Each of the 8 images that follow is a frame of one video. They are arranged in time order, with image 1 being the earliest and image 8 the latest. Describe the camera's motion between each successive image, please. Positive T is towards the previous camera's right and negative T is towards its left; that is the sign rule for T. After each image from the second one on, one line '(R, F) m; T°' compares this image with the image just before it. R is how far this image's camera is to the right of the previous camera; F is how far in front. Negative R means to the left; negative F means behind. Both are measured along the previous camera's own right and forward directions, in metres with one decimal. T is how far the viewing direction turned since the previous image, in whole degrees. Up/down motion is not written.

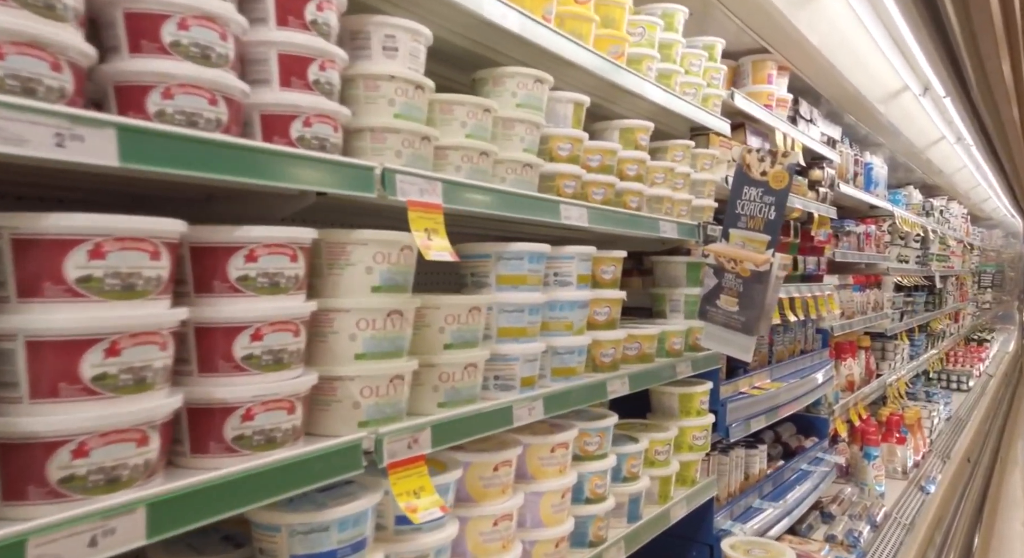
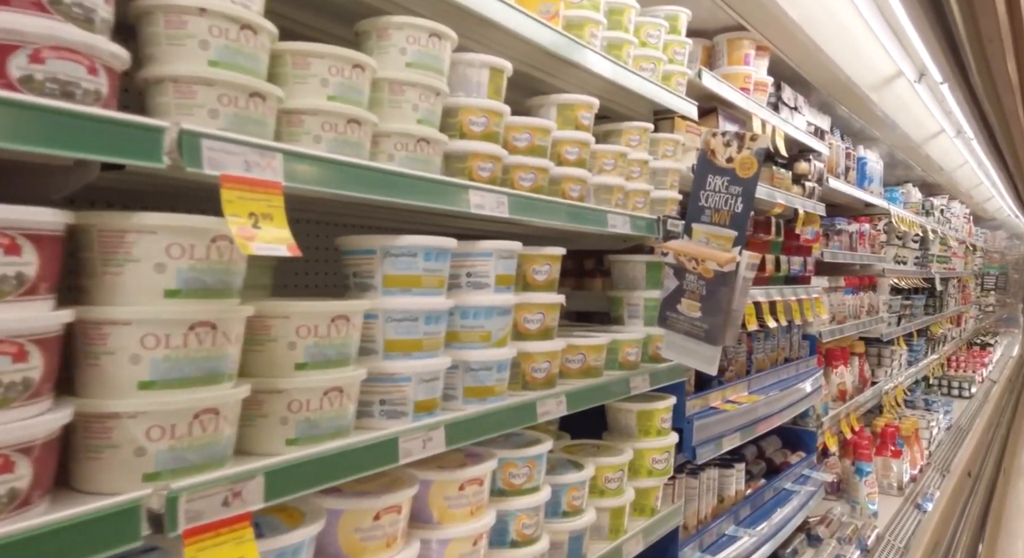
(+0.1, +0.2) m; 0°
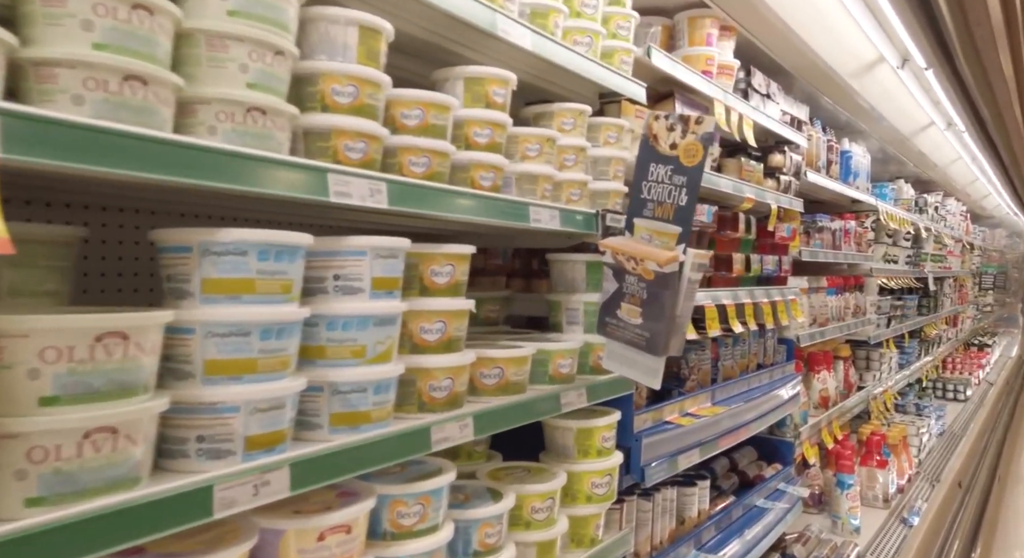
(+0.2, +0.2) m; 0°
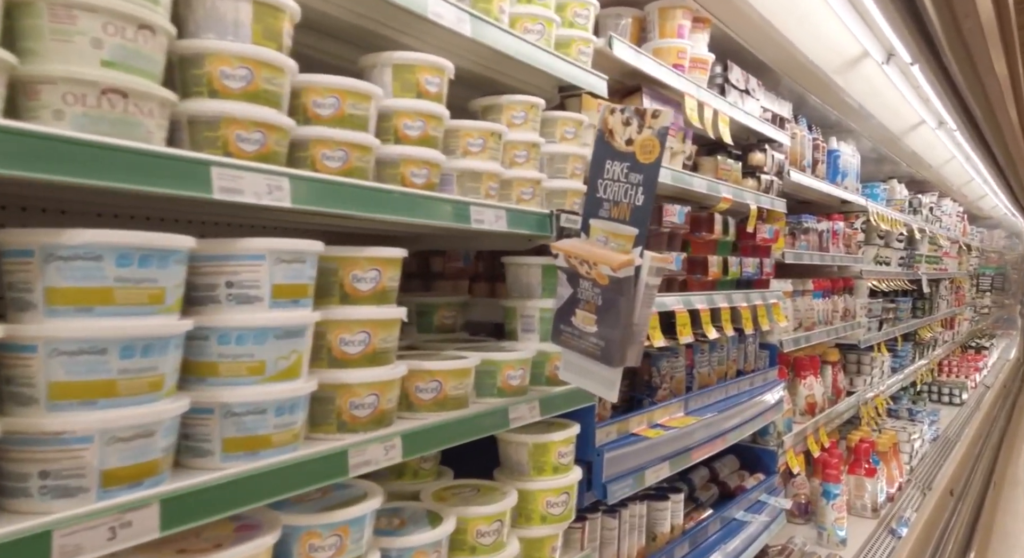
(+0.1, +0.1) m; 0°
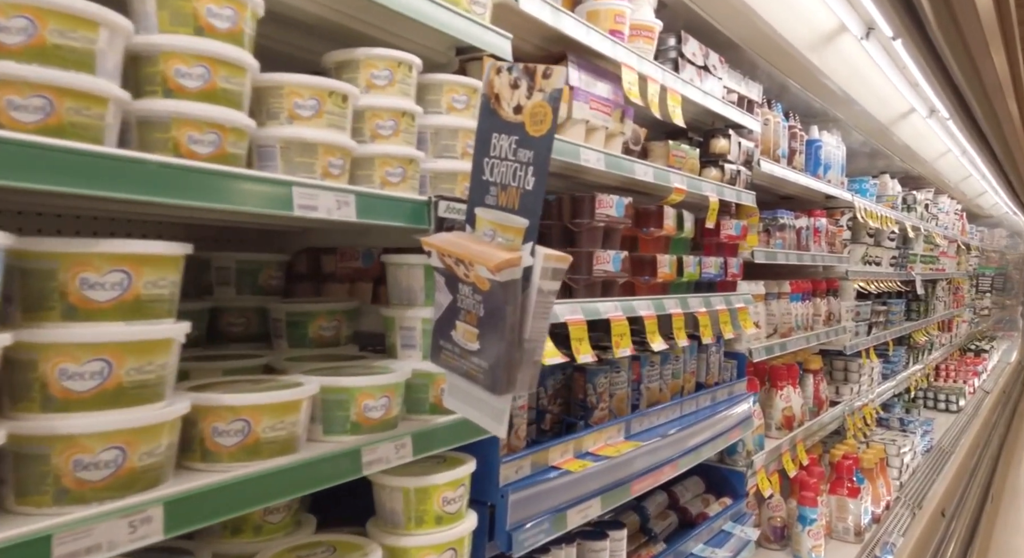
(+0.2, +0.3) m; 0°
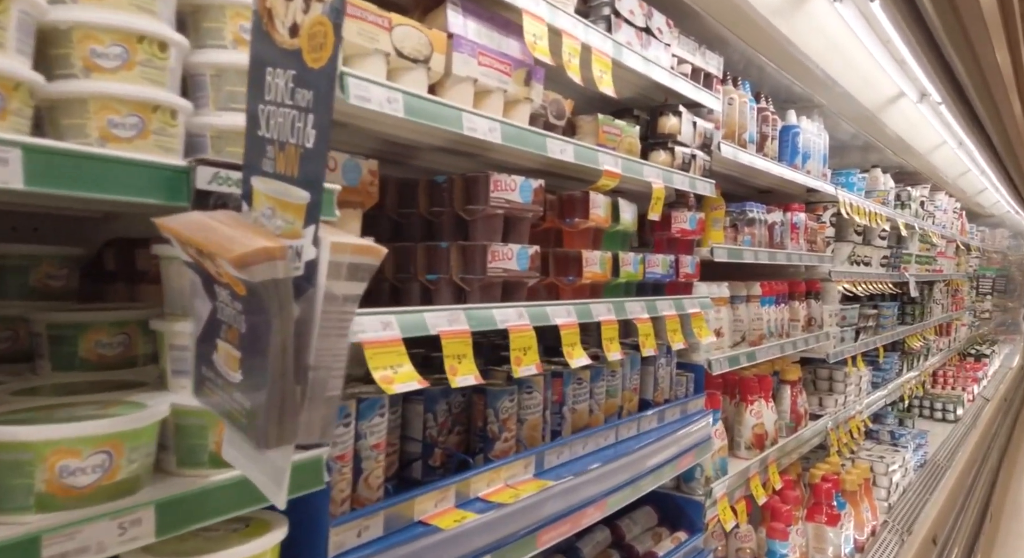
(+0.2, +0.3) m; 0°
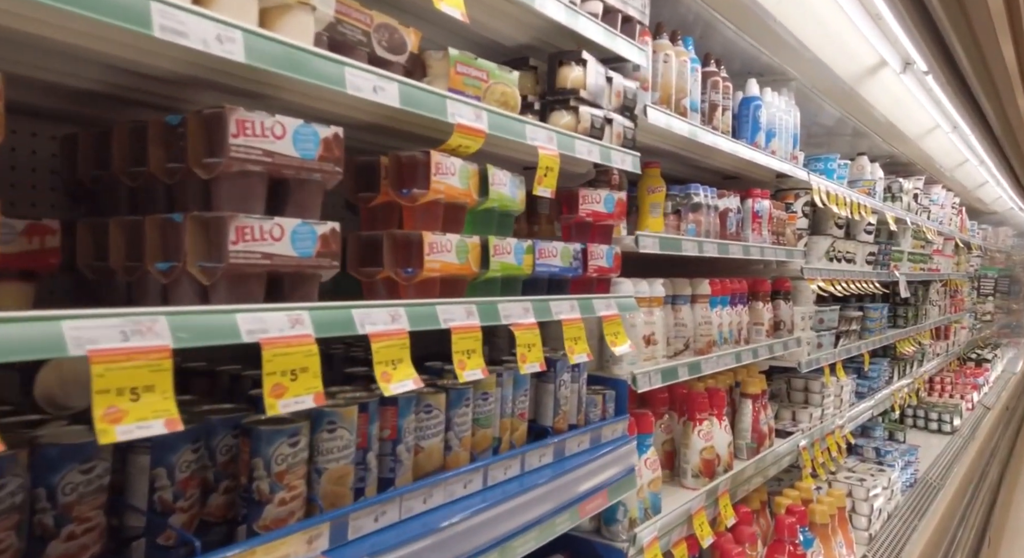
(+0.3, +0.4) m; 0°
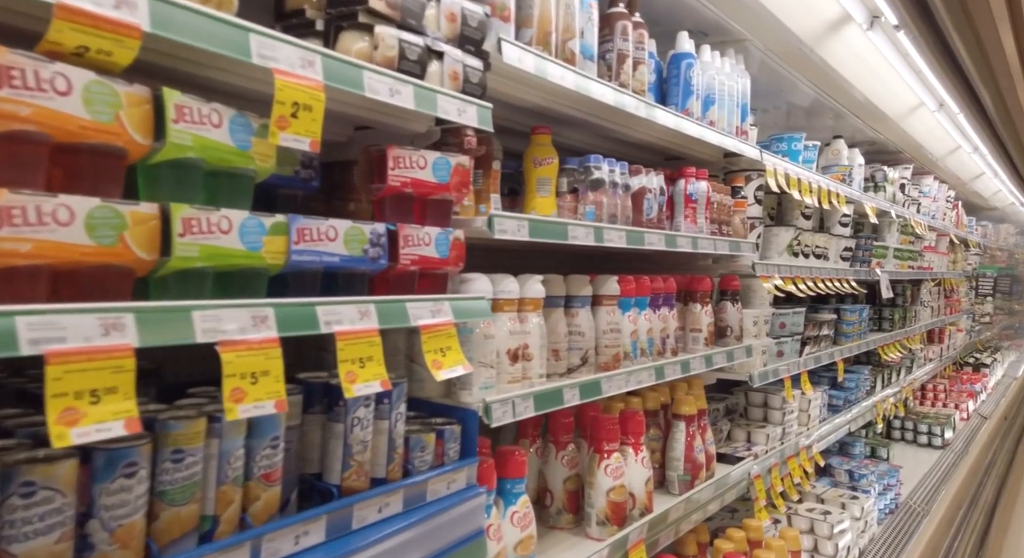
(+0.3, +0.5) m; 0°
